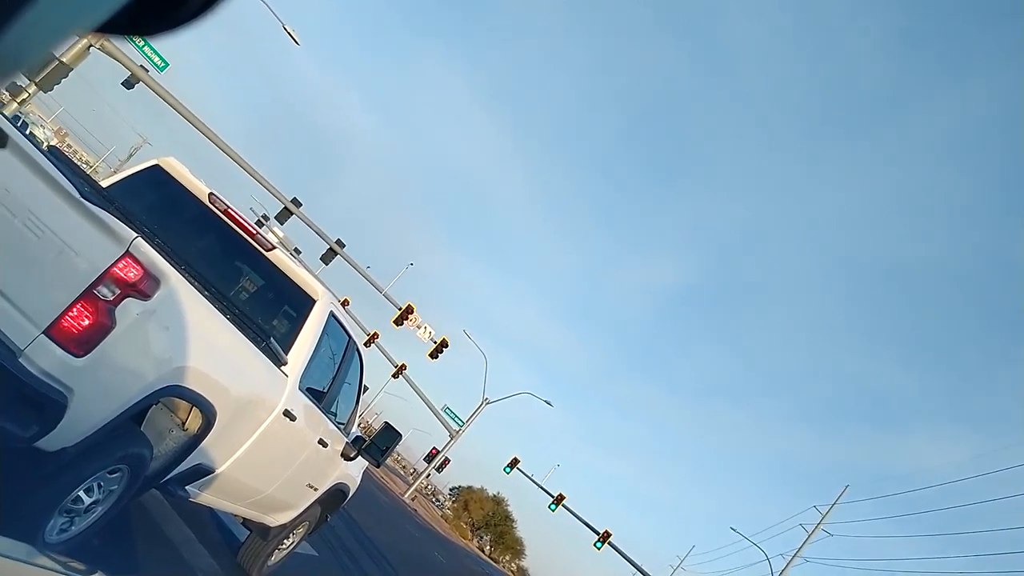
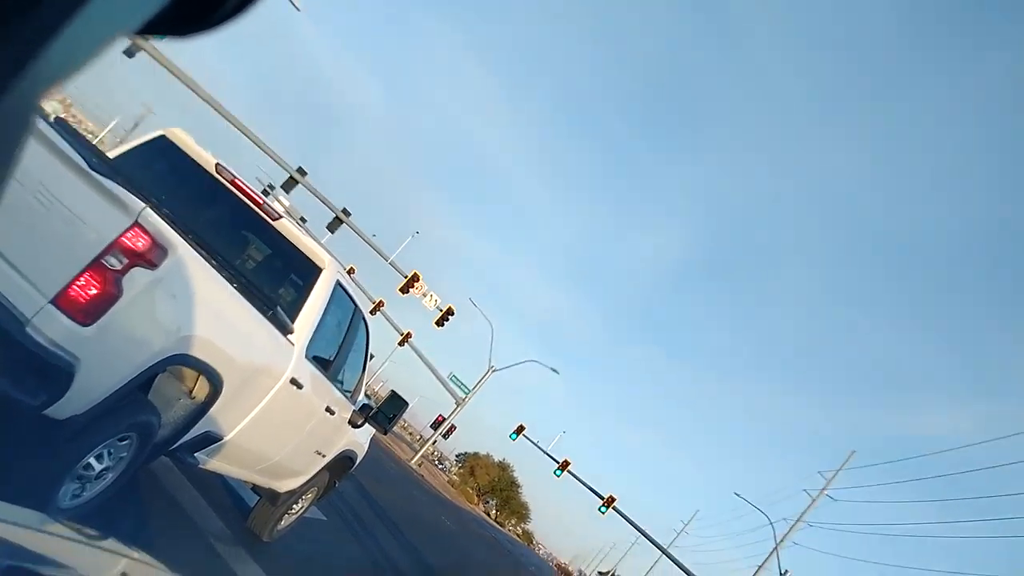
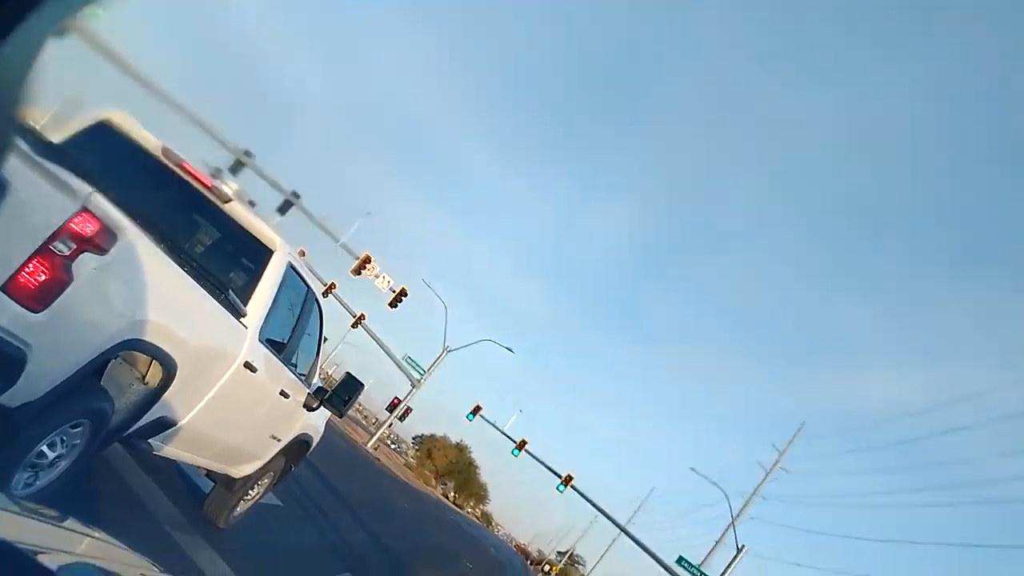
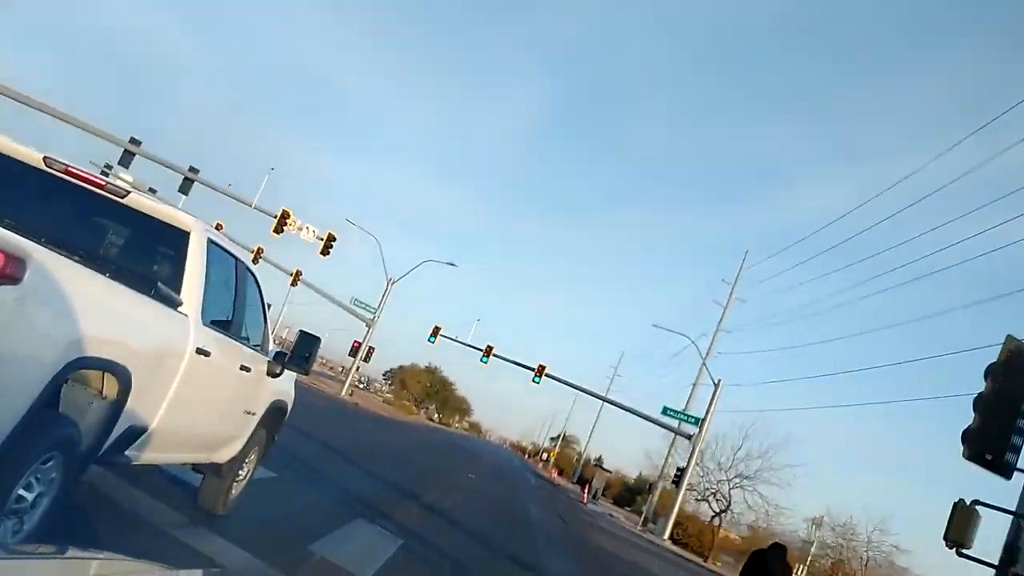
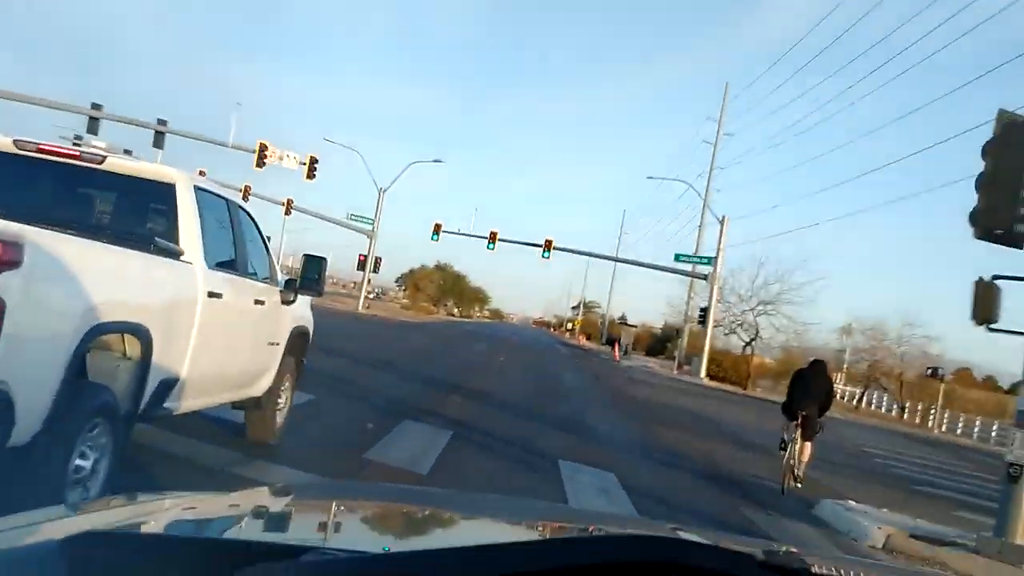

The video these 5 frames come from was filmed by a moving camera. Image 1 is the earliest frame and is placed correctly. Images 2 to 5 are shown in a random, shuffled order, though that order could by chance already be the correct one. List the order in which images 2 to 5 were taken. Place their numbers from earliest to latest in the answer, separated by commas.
2, 3, 4, 5
